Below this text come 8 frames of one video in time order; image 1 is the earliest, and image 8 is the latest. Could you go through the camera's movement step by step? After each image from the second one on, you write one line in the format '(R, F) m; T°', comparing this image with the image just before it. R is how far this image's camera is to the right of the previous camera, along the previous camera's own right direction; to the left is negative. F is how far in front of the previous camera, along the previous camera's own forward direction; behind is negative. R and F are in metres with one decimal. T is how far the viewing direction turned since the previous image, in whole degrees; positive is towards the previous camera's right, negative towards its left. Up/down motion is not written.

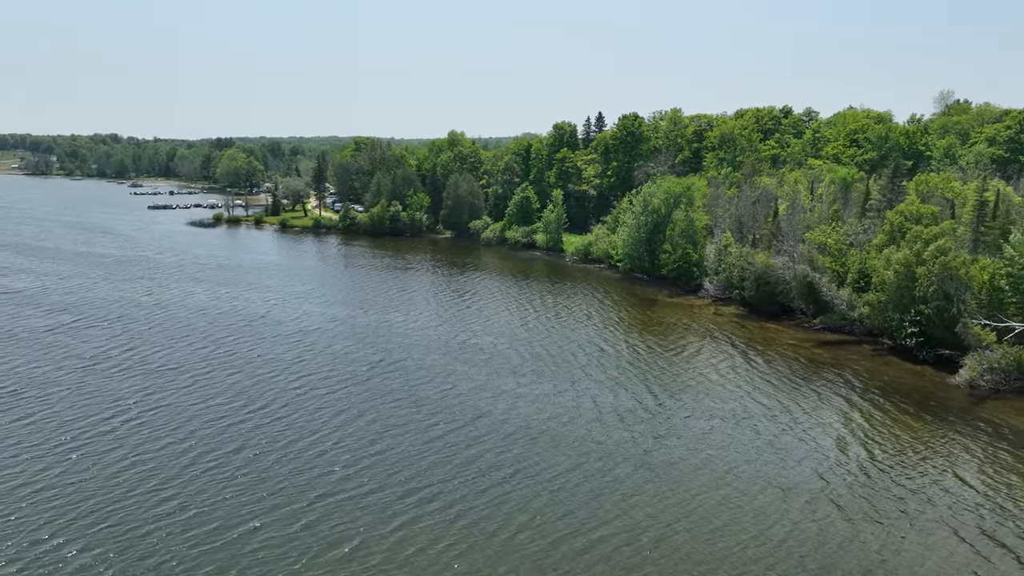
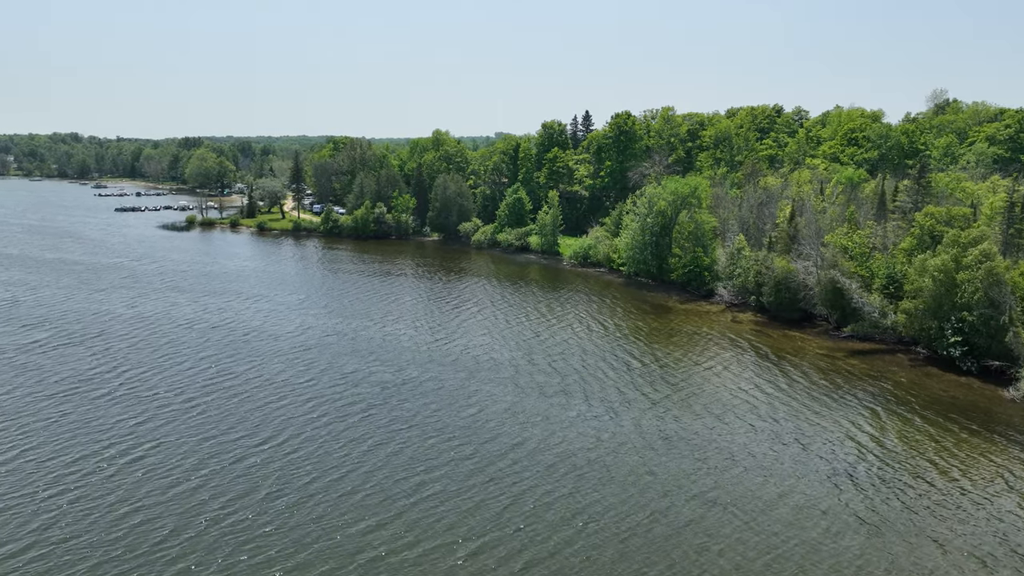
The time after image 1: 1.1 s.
(-3.3, +3.6) m; +2°
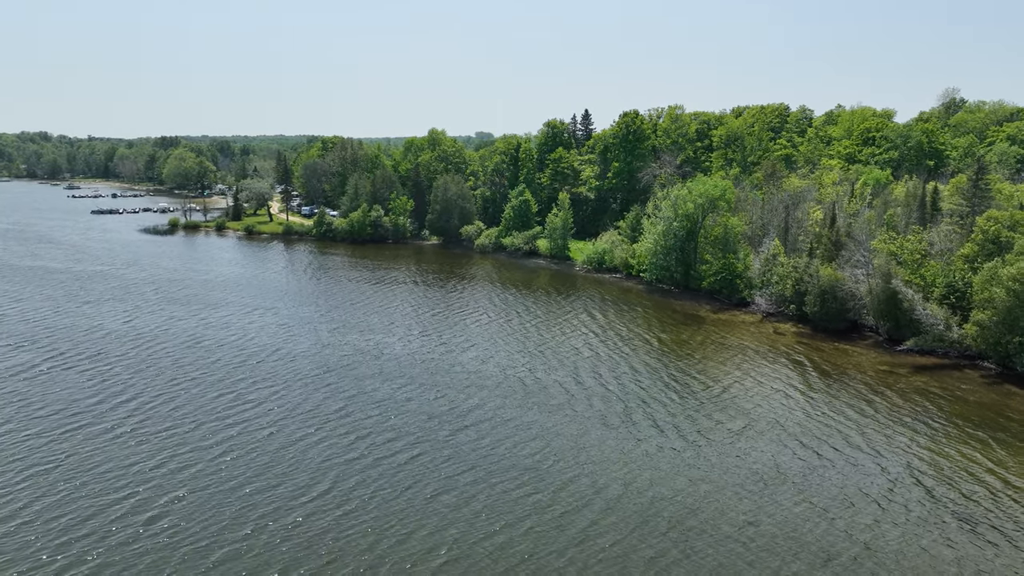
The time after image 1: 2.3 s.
(-4.1, +4.4) m; +2°
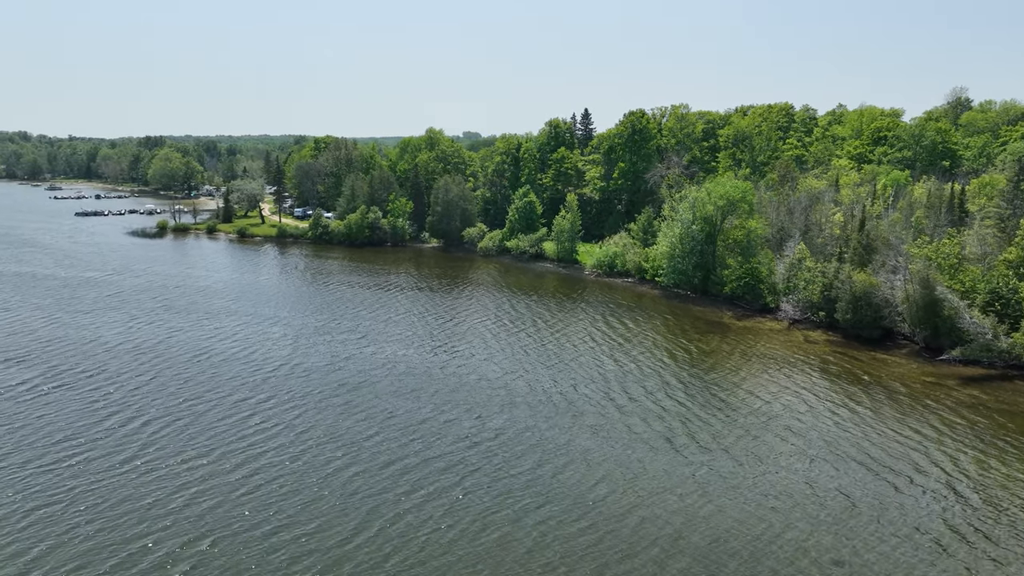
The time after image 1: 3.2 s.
(-2.7, +2.8) m; +1°
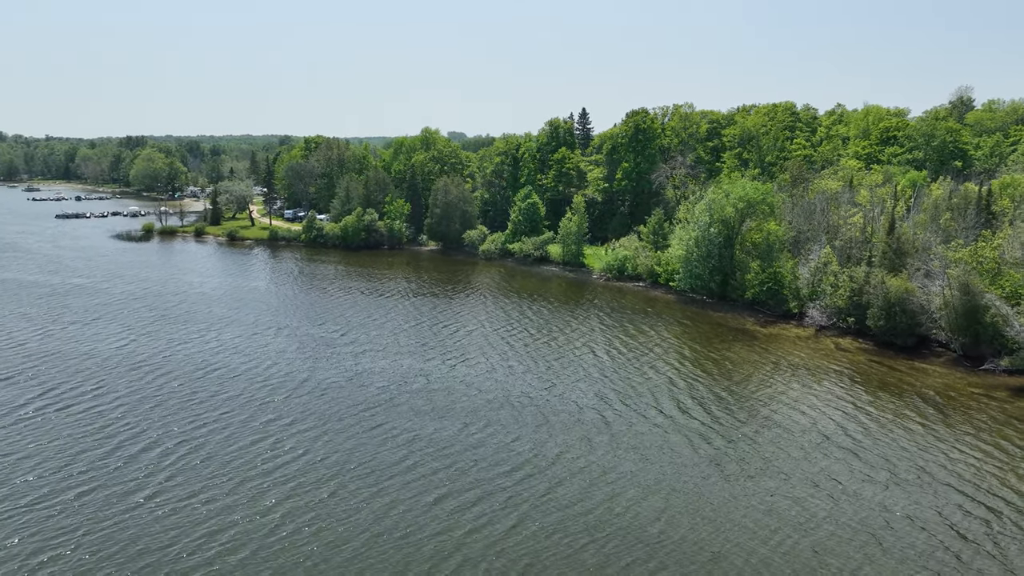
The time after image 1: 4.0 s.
(-2.7, +2.8) m; +1°
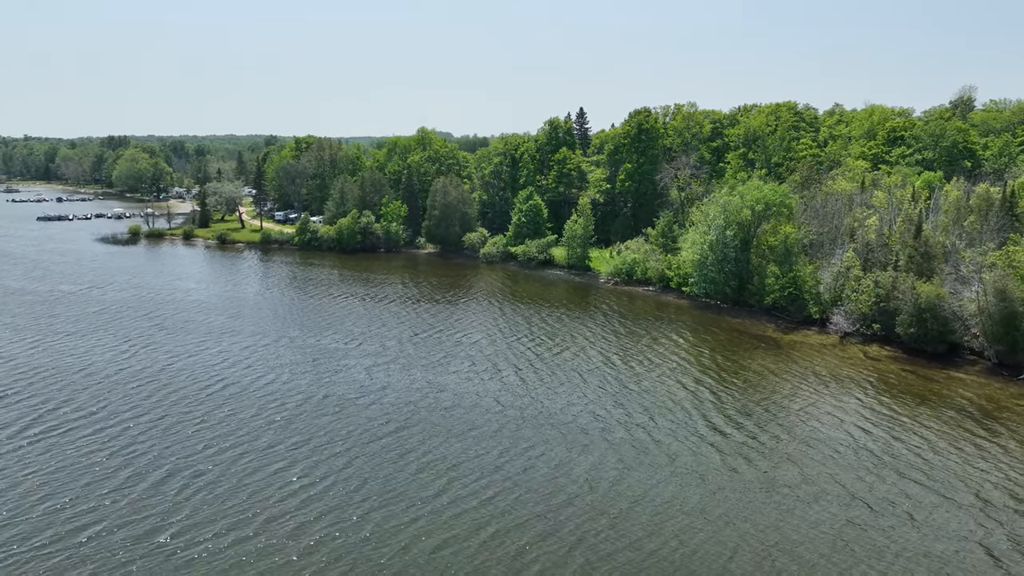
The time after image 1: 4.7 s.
(-2.3, +2.4) m; +1°
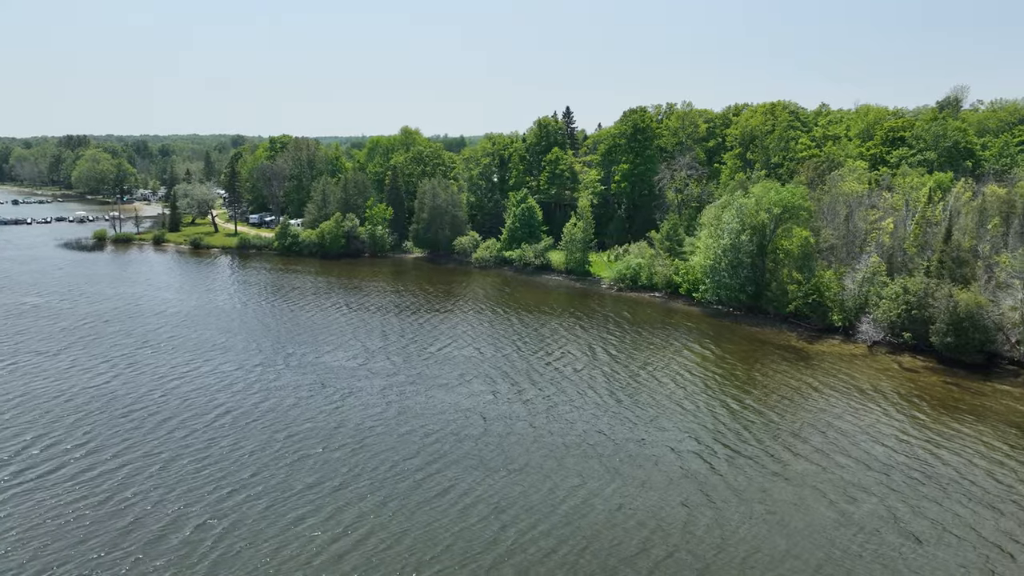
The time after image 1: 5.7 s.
(-3.5, +3.7) m; +3°
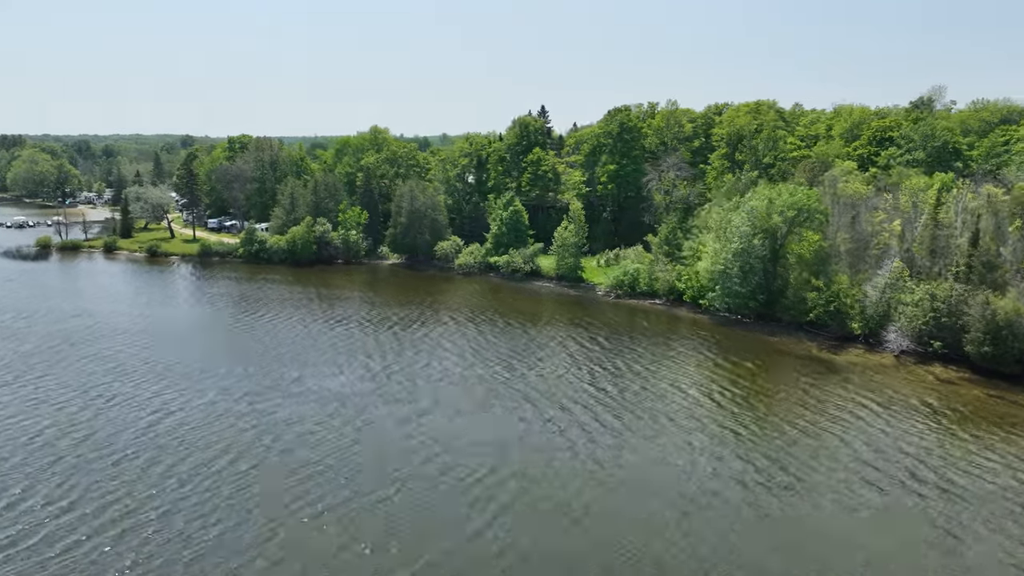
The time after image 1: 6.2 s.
(-4.2, +4.3) m; +4°
